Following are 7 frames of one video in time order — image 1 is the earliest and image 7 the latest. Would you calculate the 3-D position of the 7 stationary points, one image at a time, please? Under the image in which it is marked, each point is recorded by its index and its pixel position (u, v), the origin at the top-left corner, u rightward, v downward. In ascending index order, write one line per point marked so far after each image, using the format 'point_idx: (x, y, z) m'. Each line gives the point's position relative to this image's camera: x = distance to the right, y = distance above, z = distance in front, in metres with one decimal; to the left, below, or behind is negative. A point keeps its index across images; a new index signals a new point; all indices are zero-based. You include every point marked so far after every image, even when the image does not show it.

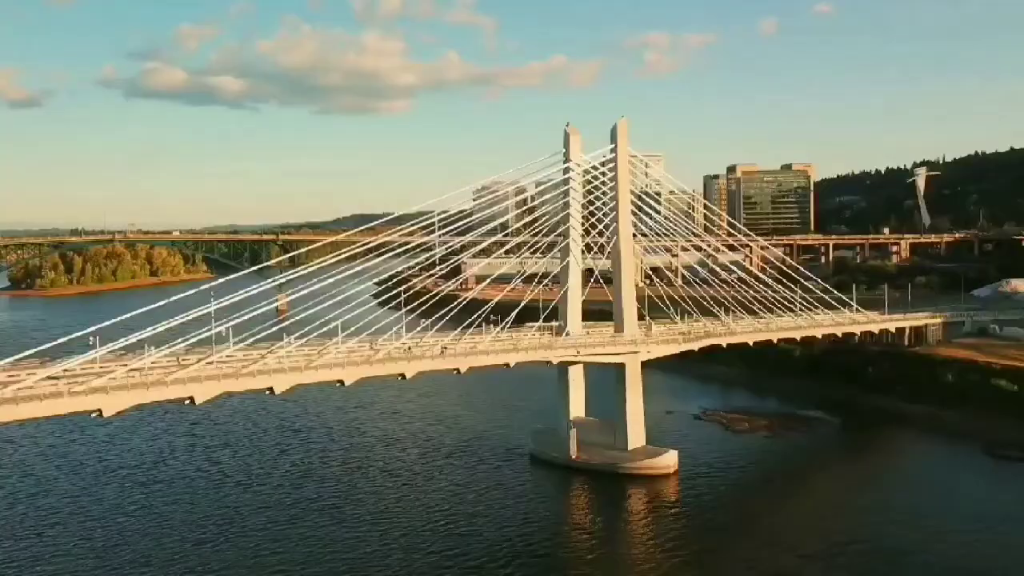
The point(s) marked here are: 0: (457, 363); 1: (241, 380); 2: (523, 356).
0: (-1.0, -1.5, +17.7) m
1: (-4.5, -1.5, +14.5) m
2: (+0.2, -1.4, +19.0) m
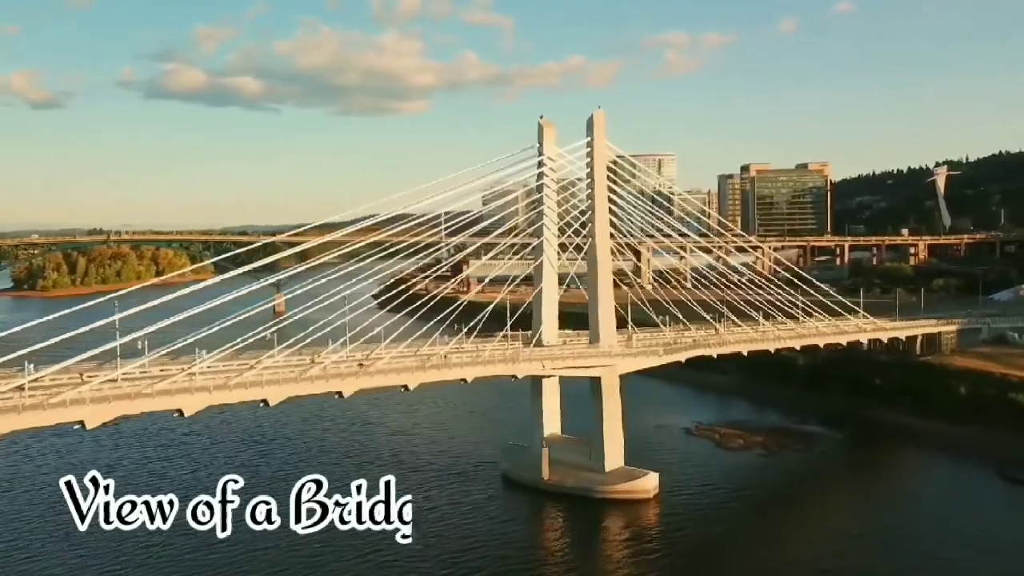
0: (-1.9, -1.6, +16.0) m
1: (-5.5, -1.7, +12.8) m
2: (-0.6, -1.6, +17.3) m
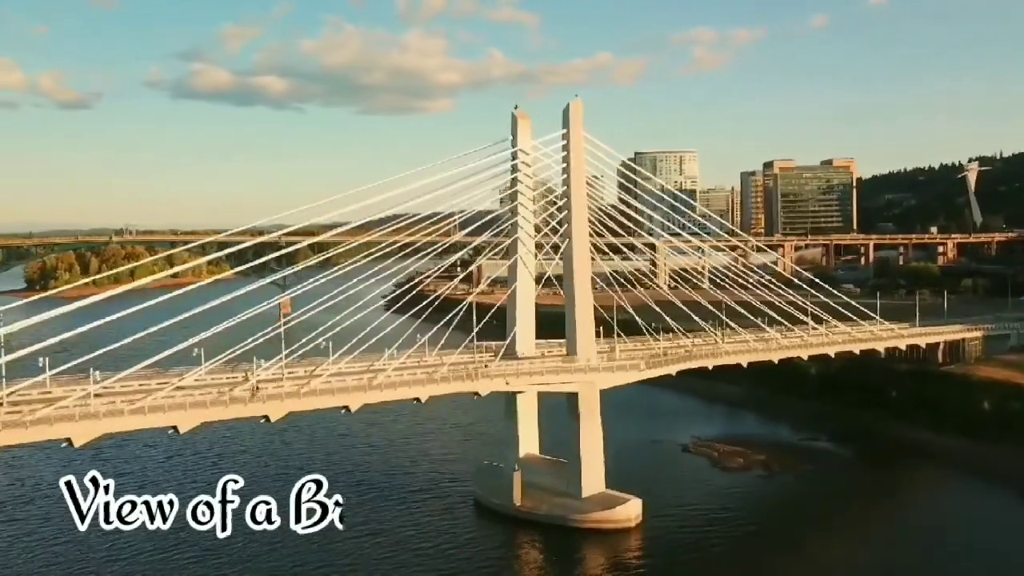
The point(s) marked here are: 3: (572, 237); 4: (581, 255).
0: (-2.7, -1.8, +14.2) m
1: (-6.3, -1.8, +11.2) m
2: (-1.4, -1.7, +15.5) m
3: (+1.3, +1.1, +18.4) m
4: (+1.5, +0.7, +18.4) m
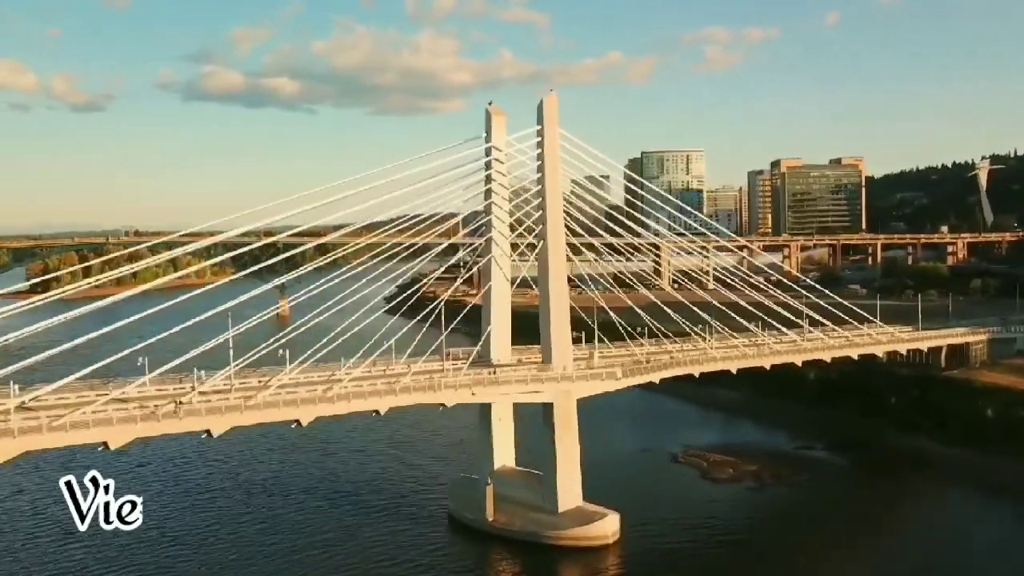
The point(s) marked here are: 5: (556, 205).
0: (-3.3, -1.9, +13.4) m
1: (-7.0, -1.9, +10.4) m
2: (-2.0, -1.8, +14.7) m
3: (+0.7, +1.0, +17.6) m
4: (+0.9, +0.6, +17.6) m
5: (+0.9, +1.7, +17.6) m
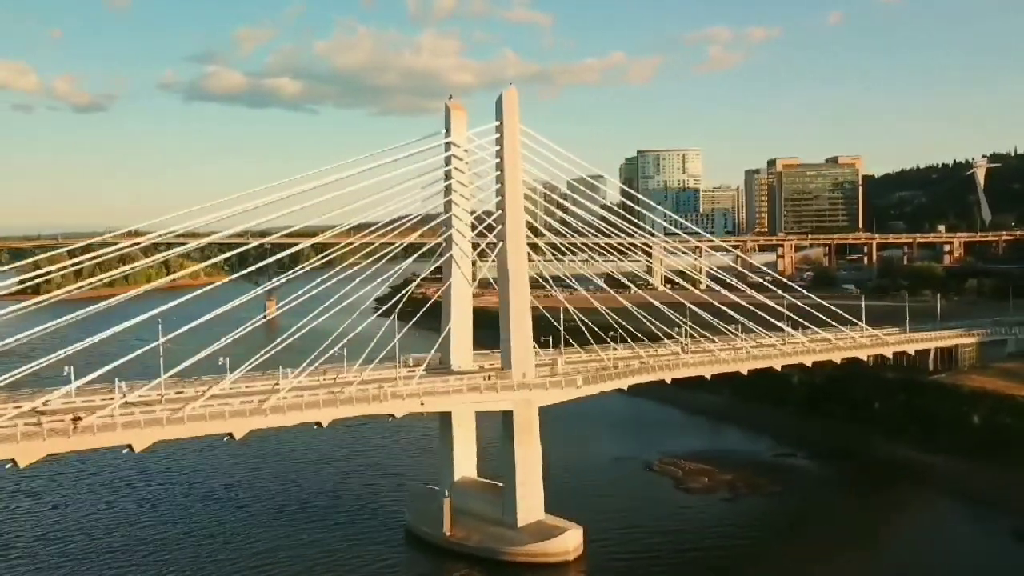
0: (-4.1, -2.0, +12.6) m
1: (-7.8, -2.0, +9.7) m
2: (-2.8, -1.9, +13.9) m
3: (-0.1, +0.9, +16.8) m
4: (+0.1, +0.5, +16.8) m
5: (+0.1, +1.6, +16.8) m
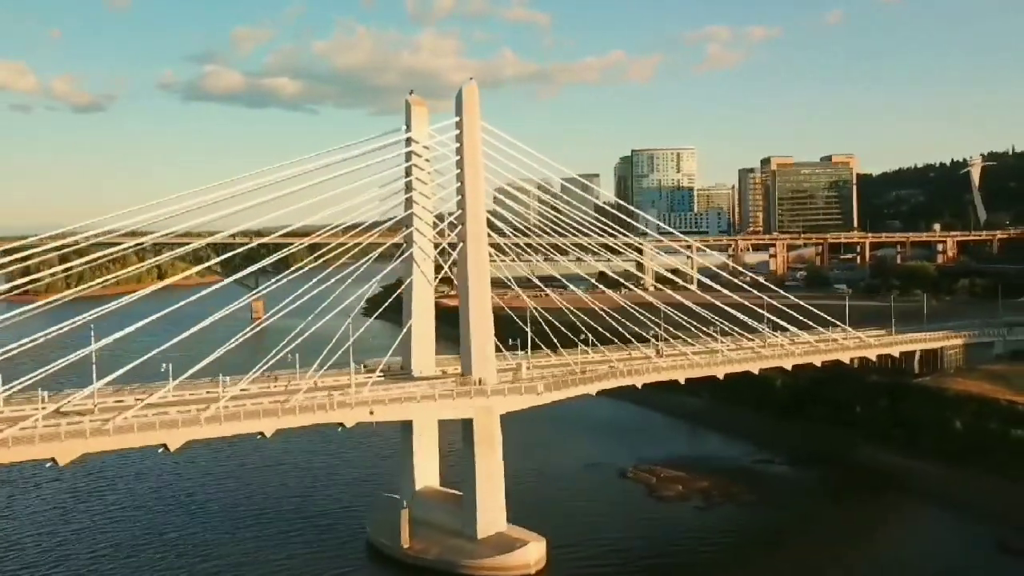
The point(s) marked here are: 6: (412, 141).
0: (-4.8, -2.0, +12.0) m
1: (-8.5, -2.1, +9.1) m
2: (-3.5, -2.0, +13.3) m
3: (-0.8, +0.9, +16.2) m
4: (-0.6, +0.5, +16.2) m
5: (-0.7, +1.5, +16.2) m
6: (-2.0, +2.9, +17.2) m
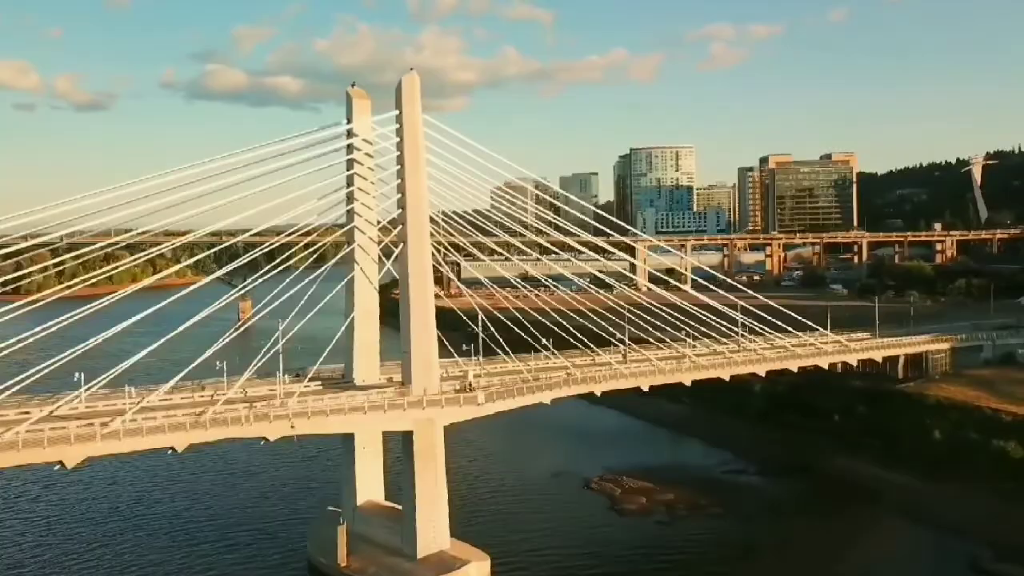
0: (-5.9, -2.1, +11.2) m
1: (-9.6, -2.2, +8.2) m
2: (-4.5, -2.0, +12.4) m
3: (-1.8, +0.8, +15.3) m
4: (-1.6, +0.4, +15.3) m
5: (-1.7, +1.5, +15.3) m
6: (-2.9, +2.8, +16.3) m
